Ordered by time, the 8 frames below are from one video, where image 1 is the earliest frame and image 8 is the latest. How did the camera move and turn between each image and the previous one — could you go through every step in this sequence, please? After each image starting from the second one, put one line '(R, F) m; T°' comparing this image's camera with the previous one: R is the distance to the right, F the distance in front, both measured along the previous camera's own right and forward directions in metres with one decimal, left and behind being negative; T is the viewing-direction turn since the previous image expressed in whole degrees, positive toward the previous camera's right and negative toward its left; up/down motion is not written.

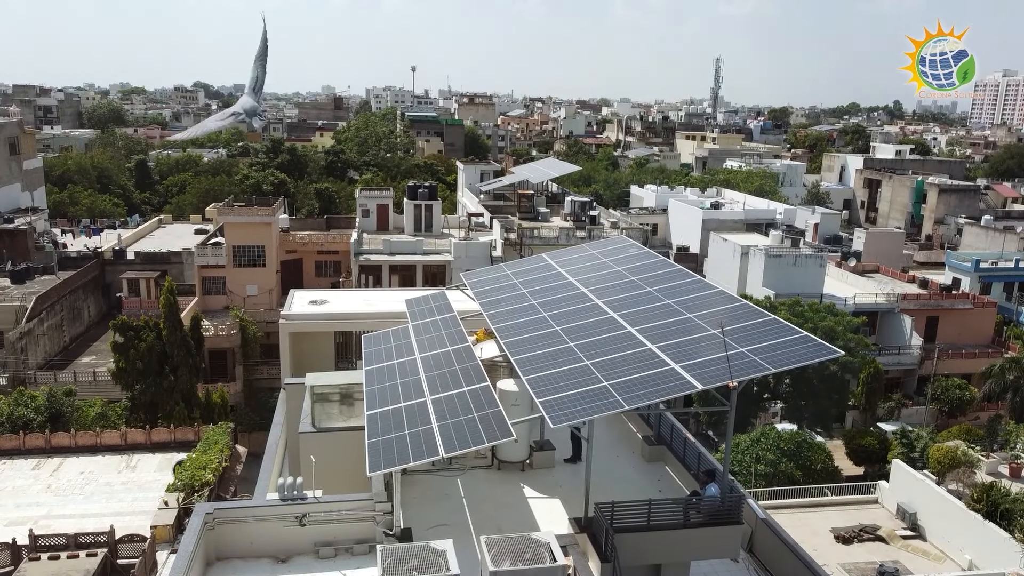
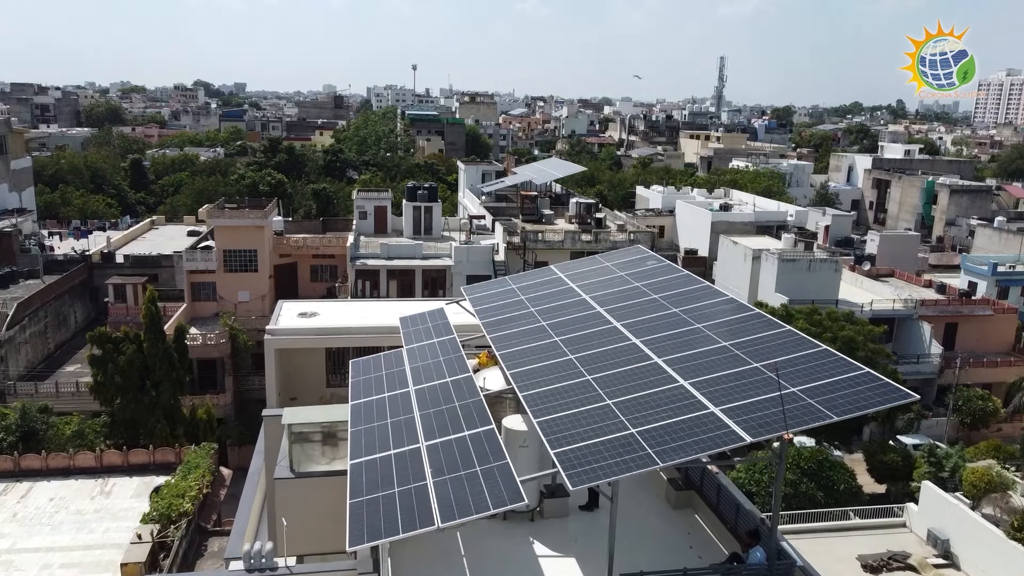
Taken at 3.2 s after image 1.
(-0.1, +1.8) m; 0°
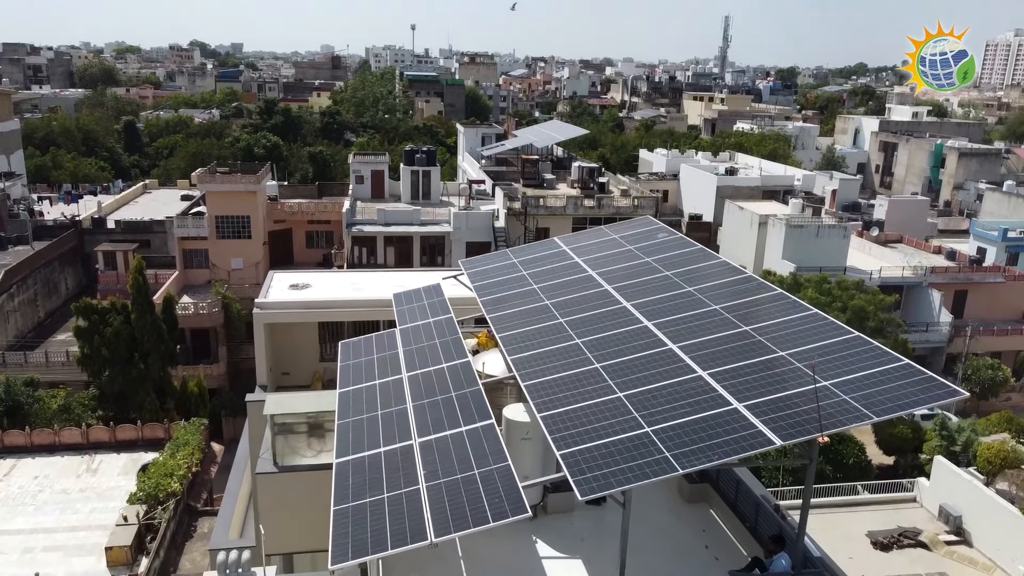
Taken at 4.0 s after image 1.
(0.0, +1.0) m; 0°
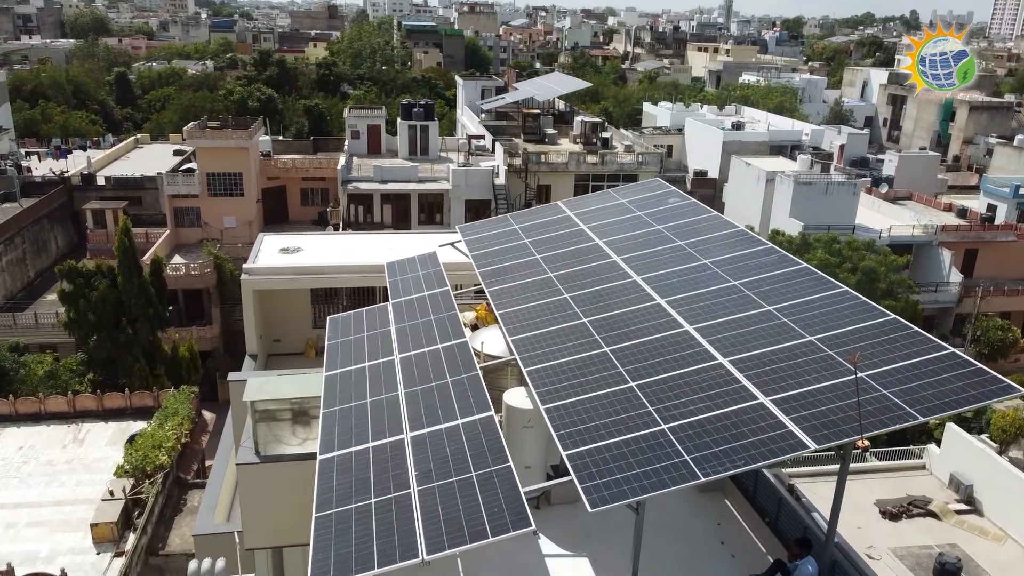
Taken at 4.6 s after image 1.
(0.0, +0.9) m; 0°
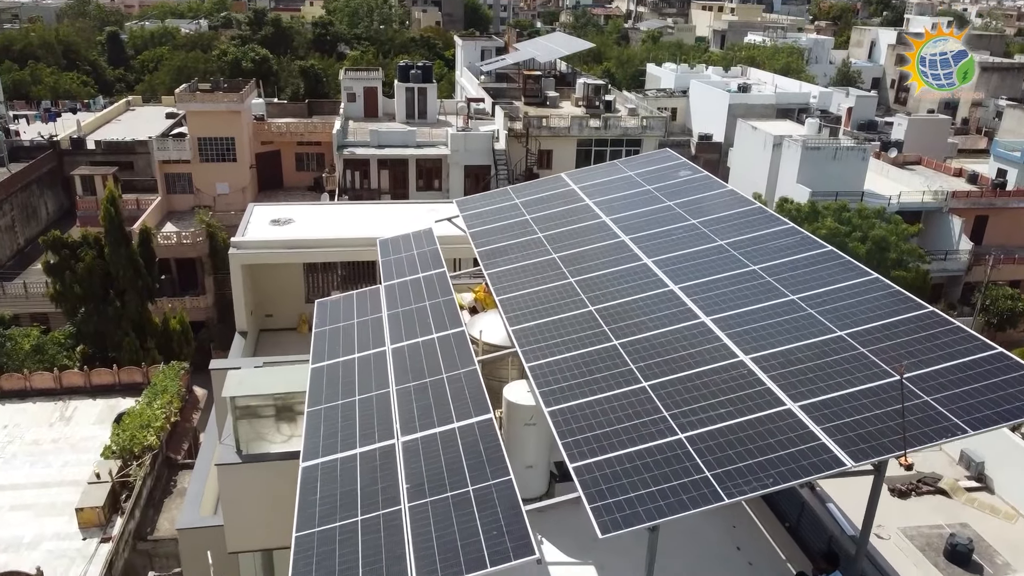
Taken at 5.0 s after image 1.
(0.0, +0.8) m; 0°
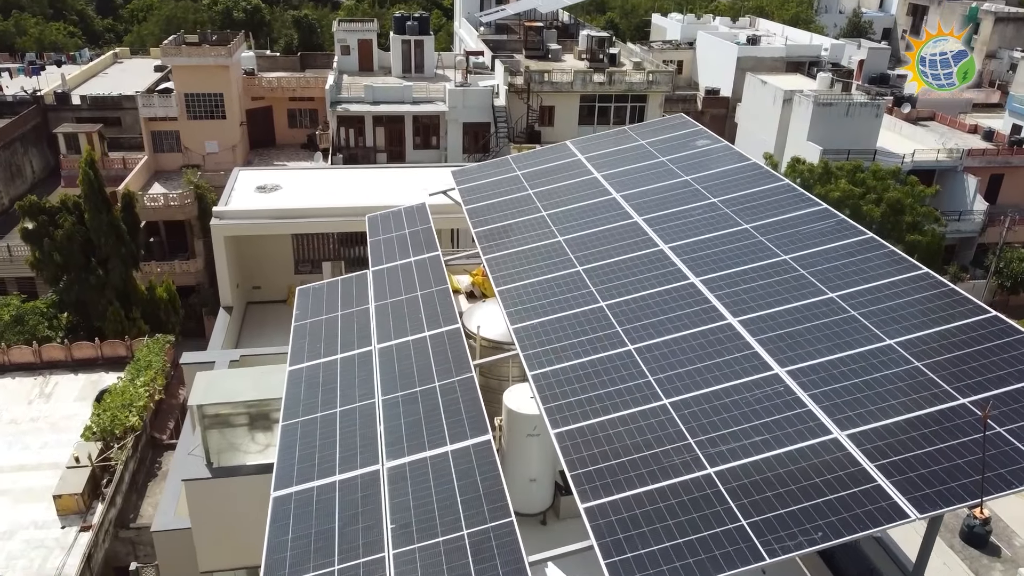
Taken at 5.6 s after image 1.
(0.0, +1.1) m; 0°
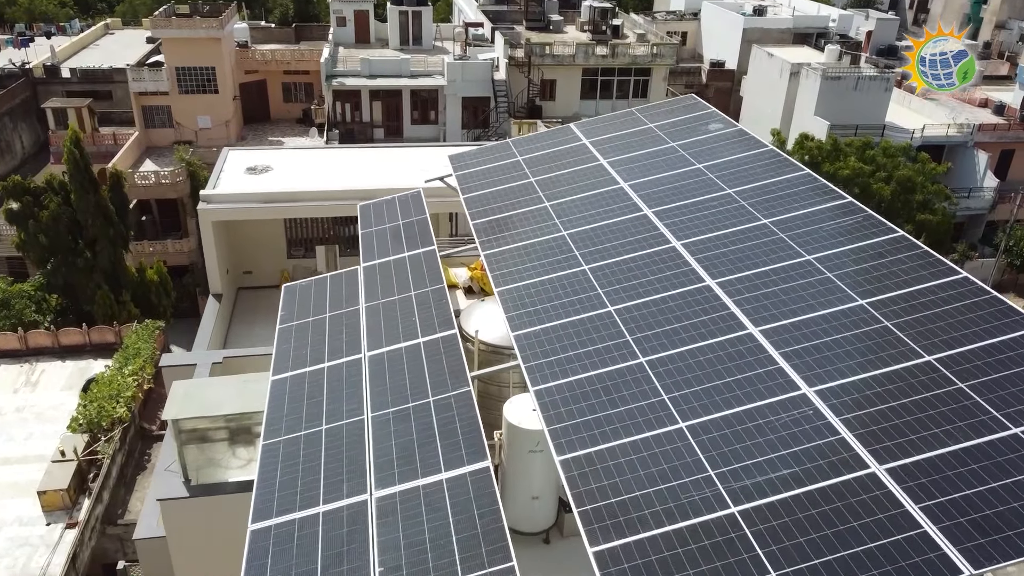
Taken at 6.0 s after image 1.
(0.0, +0.7) m; 0°
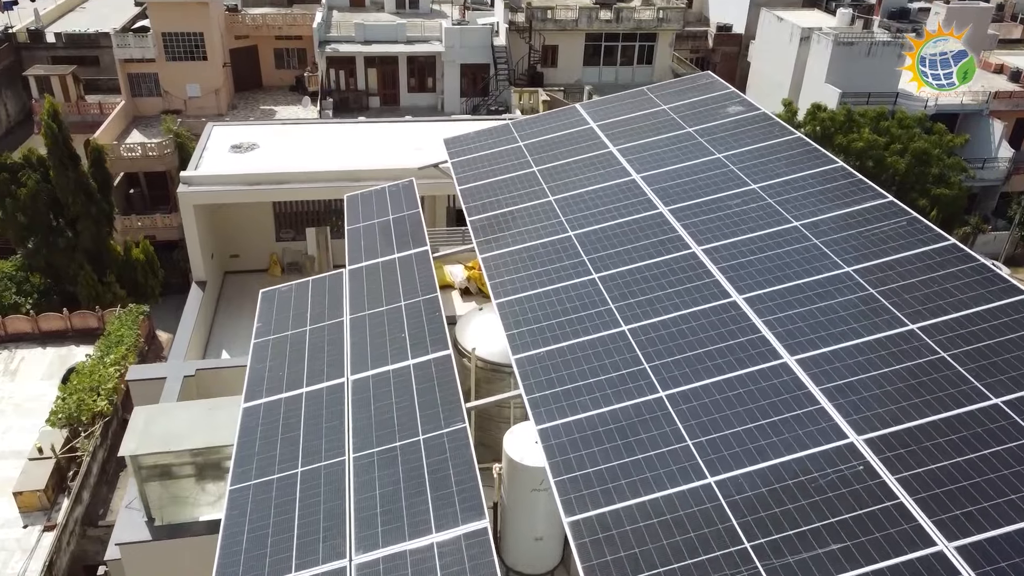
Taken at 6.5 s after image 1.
(0.0, +0.9) m; 0°
